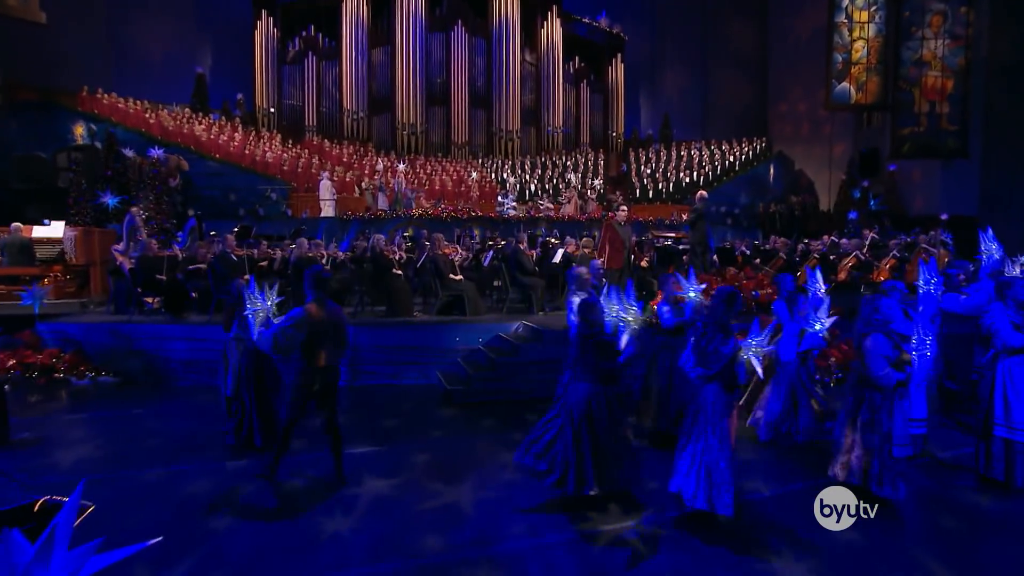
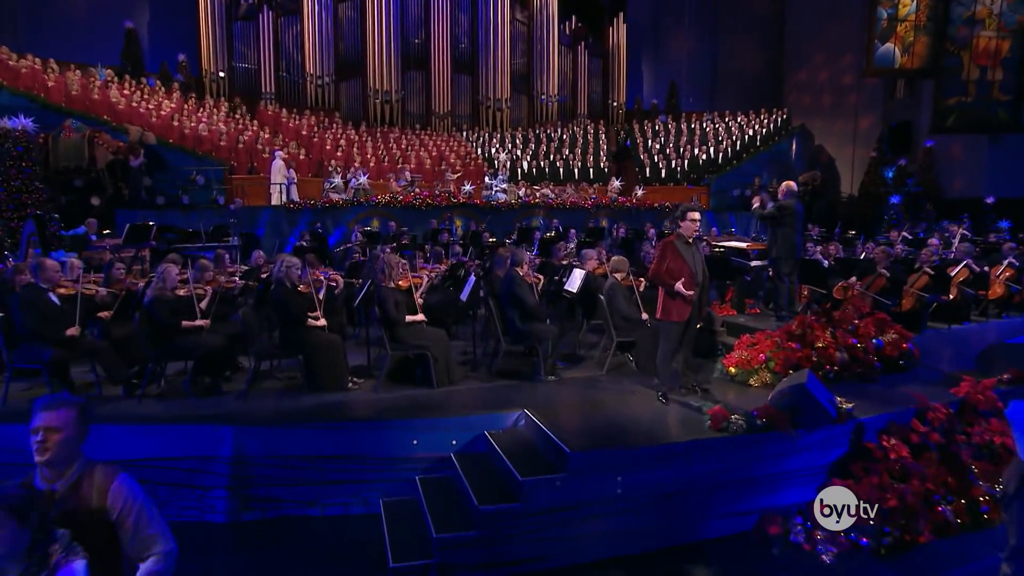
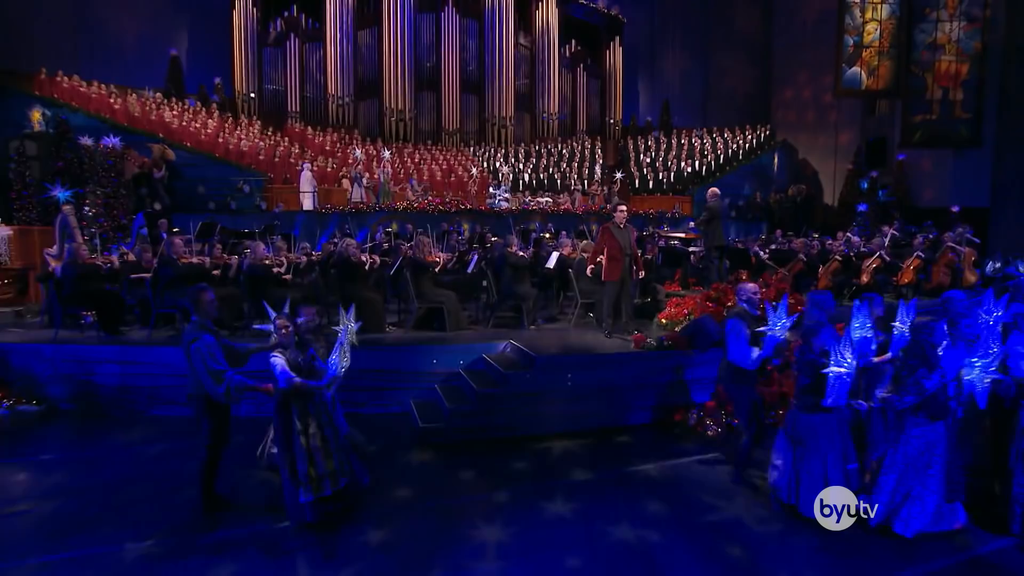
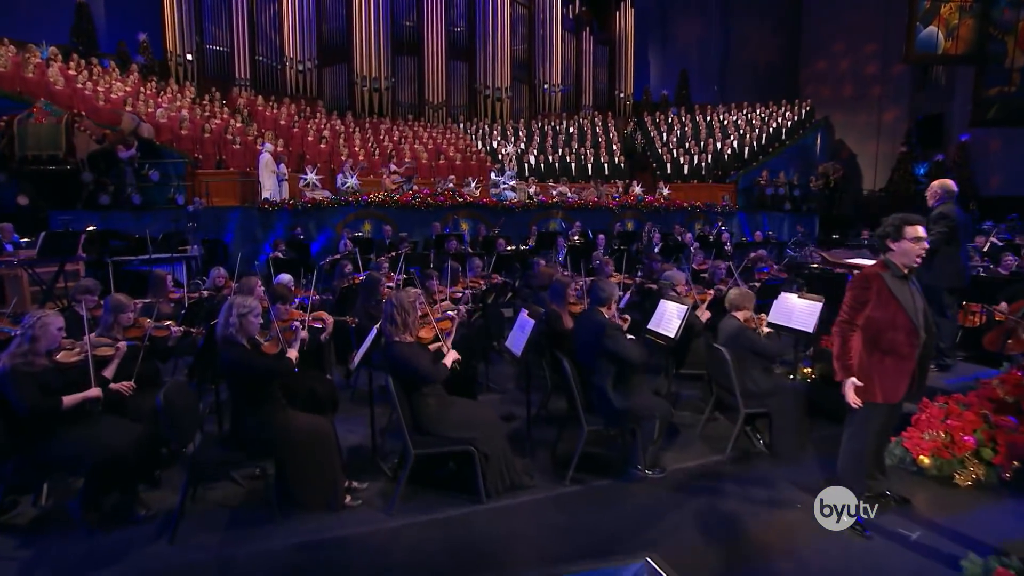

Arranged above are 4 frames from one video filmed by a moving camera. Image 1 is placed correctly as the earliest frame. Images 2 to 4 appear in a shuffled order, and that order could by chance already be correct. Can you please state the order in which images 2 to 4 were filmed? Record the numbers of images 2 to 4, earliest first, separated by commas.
3, 2, 4
